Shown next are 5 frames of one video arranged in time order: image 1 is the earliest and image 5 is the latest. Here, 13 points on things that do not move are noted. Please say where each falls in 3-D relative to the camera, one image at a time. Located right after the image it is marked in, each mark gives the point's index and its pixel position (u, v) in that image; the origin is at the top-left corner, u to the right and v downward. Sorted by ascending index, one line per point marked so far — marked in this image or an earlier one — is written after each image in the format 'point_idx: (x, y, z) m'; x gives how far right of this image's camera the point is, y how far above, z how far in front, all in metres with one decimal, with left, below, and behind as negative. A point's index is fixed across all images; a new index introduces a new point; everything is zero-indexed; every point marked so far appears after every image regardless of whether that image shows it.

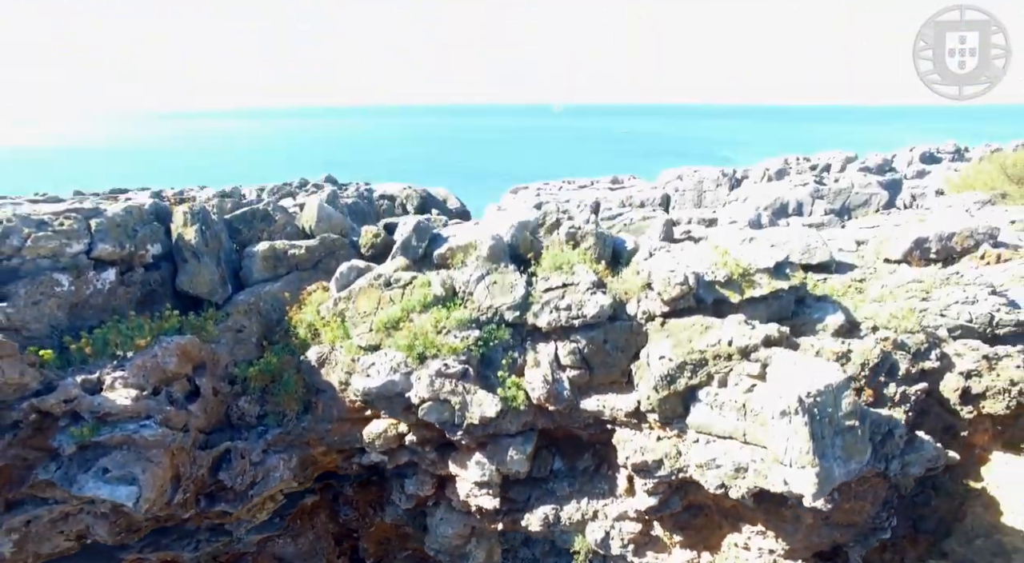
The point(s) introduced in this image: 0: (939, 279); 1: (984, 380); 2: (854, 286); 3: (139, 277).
0: (+5.6, 0.0, +9.1) m
1: (+5.4, -1.1, +7.9) m
2: (+4.9, -0.1, +9.9) m
3: (-4.9, +0.1, +9.1) m
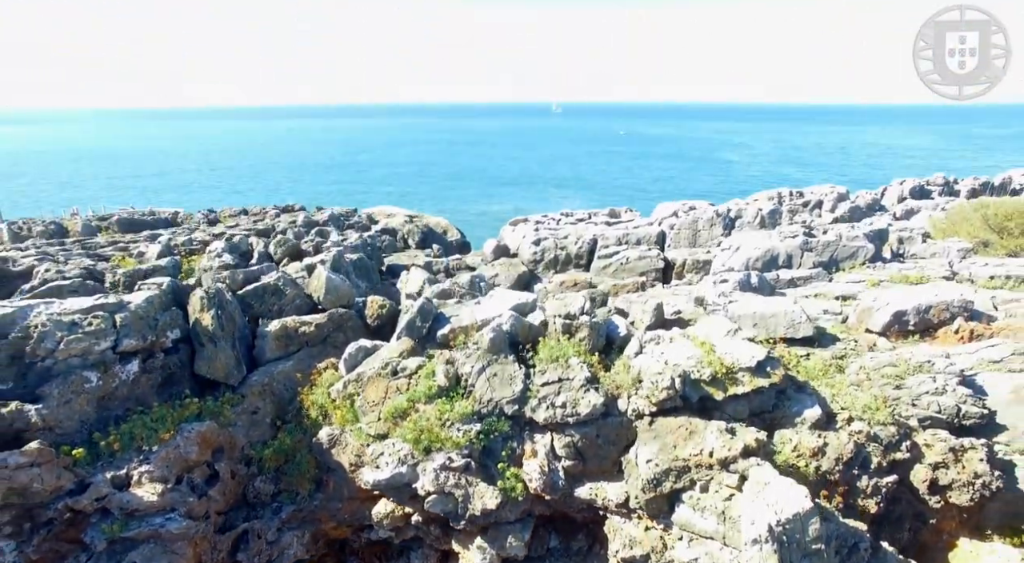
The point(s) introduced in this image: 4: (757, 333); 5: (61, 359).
0: (+5.6, -1.2, +9.6) m
1: (+5.4, -2.3, +8.5) m
2: (+4.9, -1.3, +10.5) m
3: (-4.9, -1.1, +9.7) m
4: (+4.1, -0.9, +11.6) m
5: (-5.6, -1.0, +8.6) m
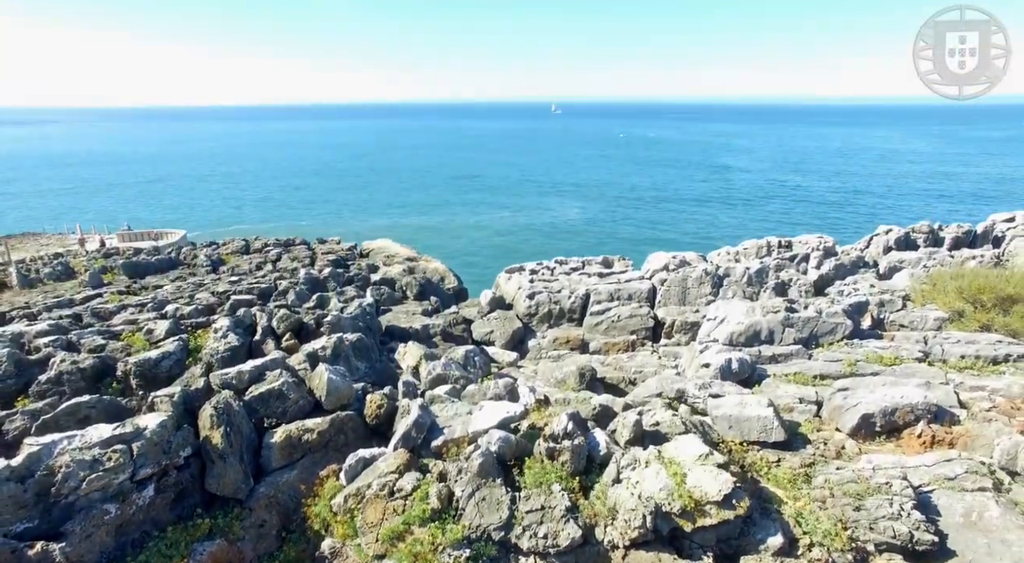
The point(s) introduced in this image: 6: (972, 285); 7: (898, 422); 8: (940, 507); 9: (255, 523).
0: (+5.4, -3.1, +10.4) m
1: (+5.2, -4.2, +9.2) m
2: (+4.7, -3.1, +11.2) m
3: (-5.1, -3.0, +10.5) m
4: (+3.9, -2.7, +12.3) m
5: (-5.8, -2.9, +9.4) m
6: (+12.4, -0.1, +18.7) m
7: (+6.9, -2.5, +12.4) m
8: (+6.3, -3.3, +10.2) m
9: (-4.0, -3.7, +10.7) m
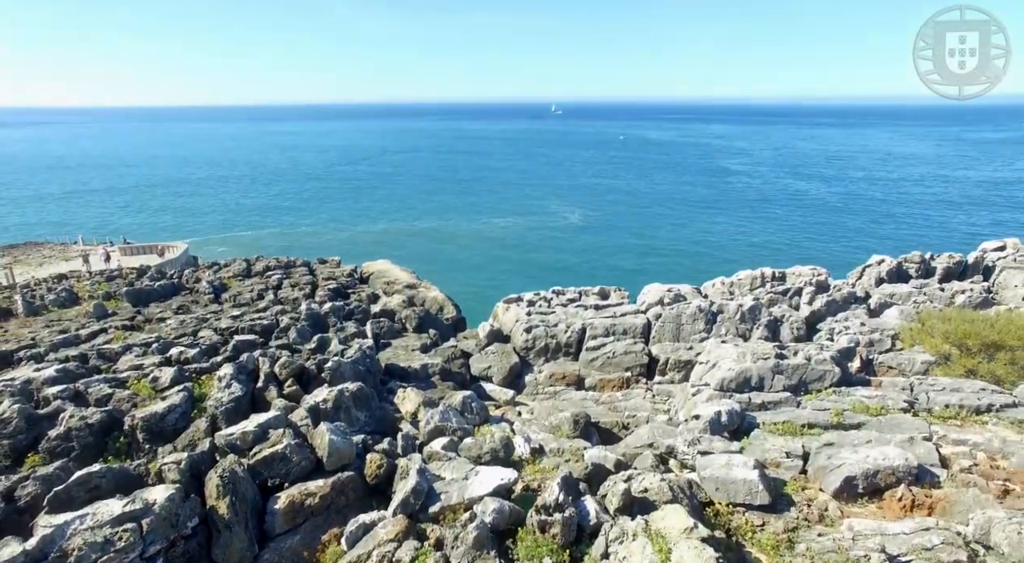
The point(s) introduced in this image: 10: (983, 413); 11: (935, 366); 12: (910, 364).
0: (+5.3, -4.3, +10.8) m
1: (+5.1, -5.5, +9.7) m
2: (+4.6, -4.4, +11.6) m
3: (-5.2, -4.3, +10.9) m
4: (+3.8, -4.0, +12.8) m
5: (-5.9, -4.1, +9.8) m
6: (+12.3, -1.3, +19.2) m
7: (+6.8, -3.7, +12.9) m
8: (+6.2, -4.5, +10.6) m
9: (-4.0, -5.0, +11.1) m
10: (+10.9, -3.1, +16.1) m
11: (+11.4, -2.2, +18.6) m
12: (+10.8, -2.1, +18.7) m
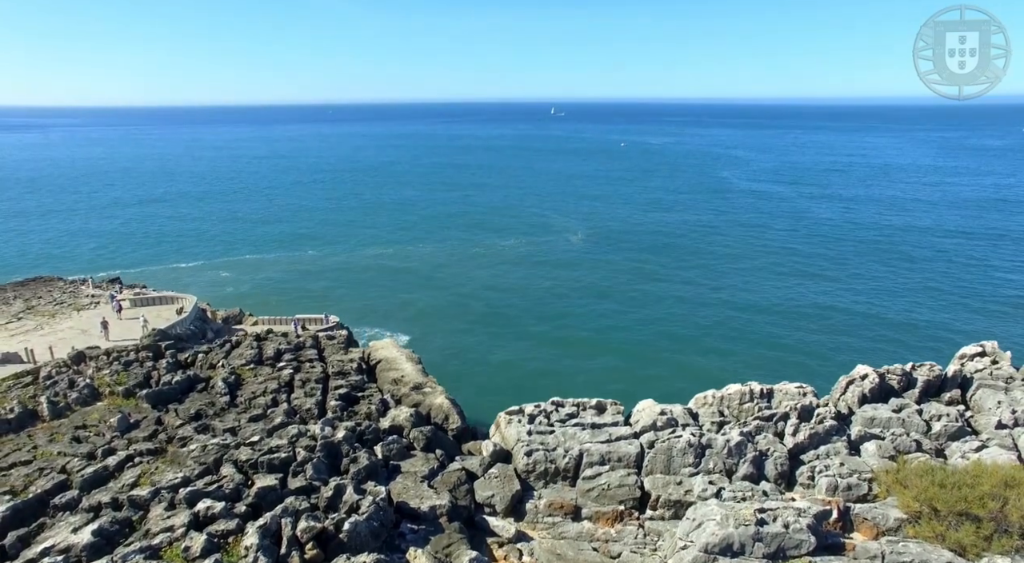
0: (+5.4, -9.2, +12.3) m
1: (+5.2, -10.4, +11.2) m
2: (+4.7, -9.2, +13.2) m
3: (-5.2, -9.2, +12.5) m
4: (+3.9, -8.8, +14.3) m
5: (-5.8, -9.1, +11.3) m
6: (+12.4, -6.1, +20.7) m
7: (+6.9, -8.6, +14.4) m
8: (+6.3, -9.4, +12.1) m
9: (-4.0, -9.9, +12.7) m
10: (+11.0, -7.9, +17.6) m
11: (+11.5, -7.0, +20.1) m
12: (+10.9, -6.9, +20.3) m
